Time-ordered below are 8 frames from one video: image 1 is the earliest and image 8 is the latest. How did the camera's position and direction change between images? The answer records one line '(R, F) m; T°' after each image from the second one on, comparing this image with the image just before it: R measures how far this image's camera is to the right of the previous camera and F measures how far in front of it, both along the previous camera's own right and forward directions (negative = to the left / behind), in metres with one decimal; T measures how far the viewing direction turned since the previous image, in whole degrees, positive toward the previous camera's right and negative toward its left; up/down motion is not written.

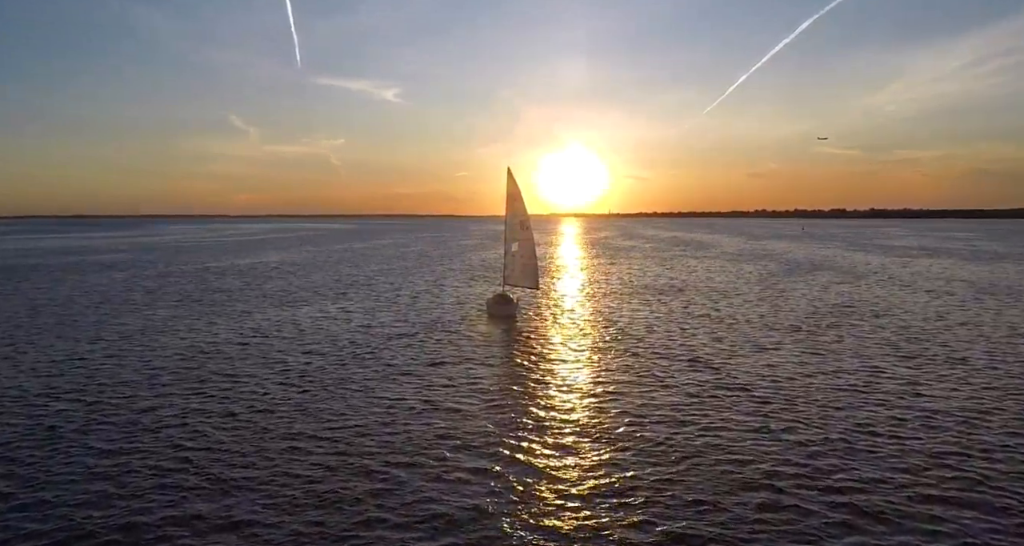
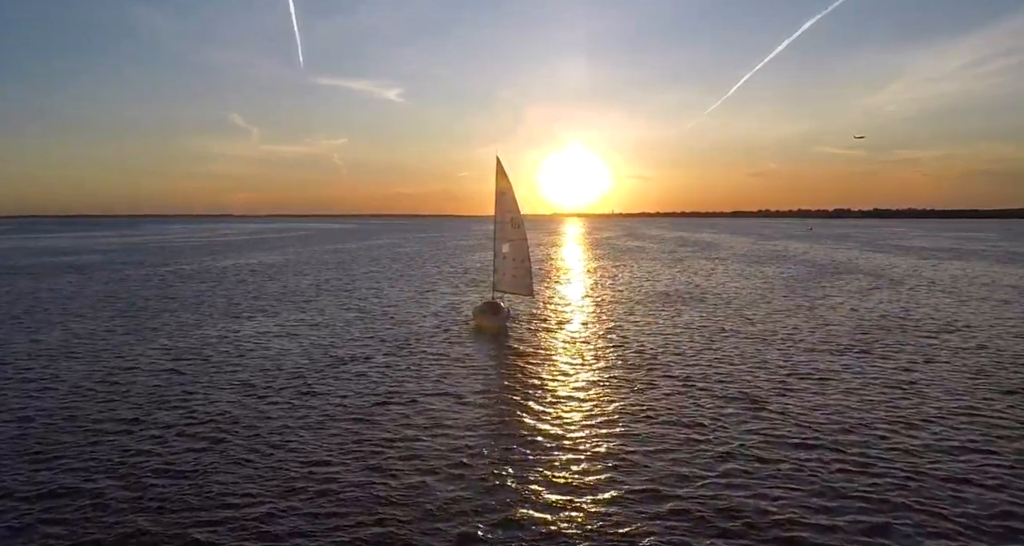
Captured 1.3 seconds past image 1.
(+0.6, +5.9) m; 0°
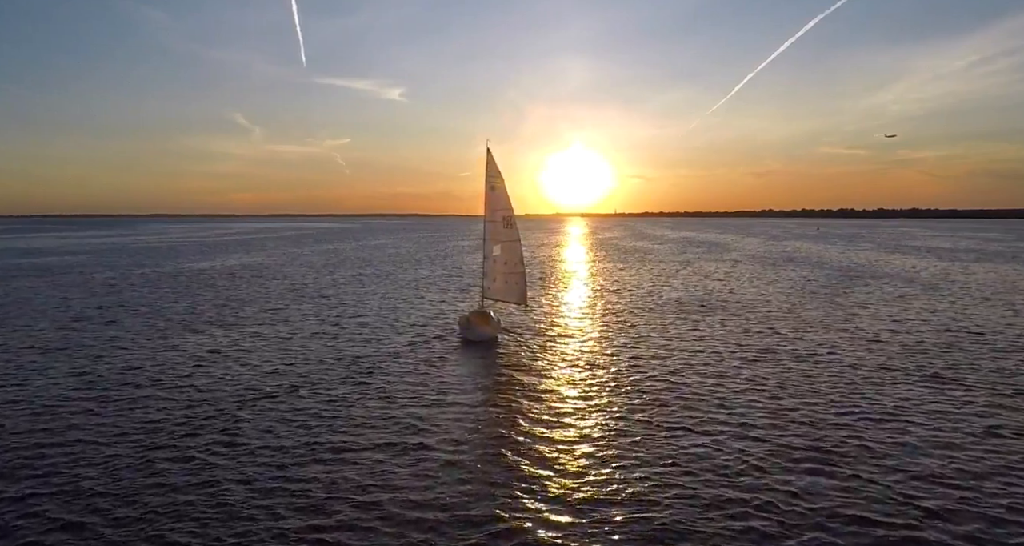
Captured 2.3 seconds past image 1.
(+0.5, +4.7) m; 0°
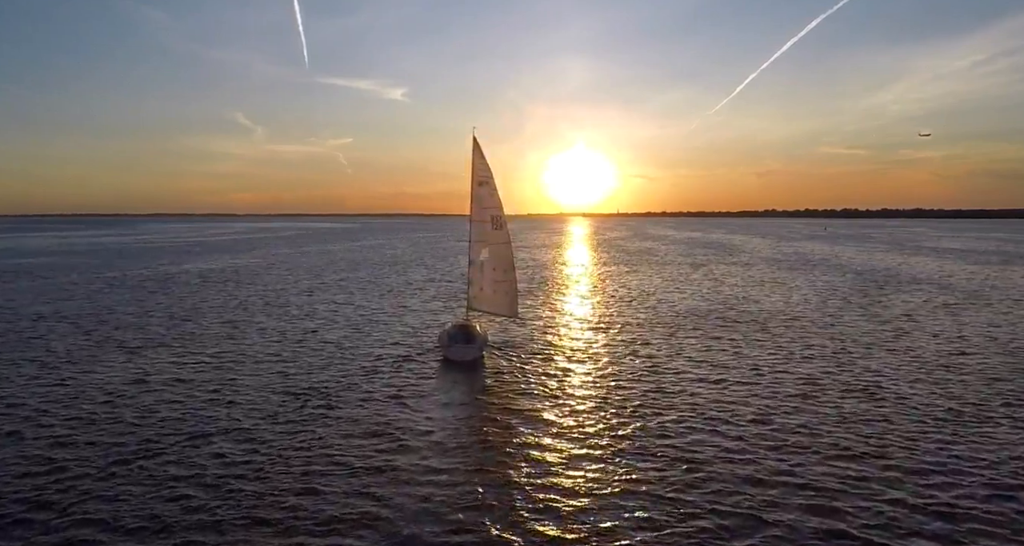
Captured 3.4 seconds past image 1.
(+0.5, +4.7) m; 0°
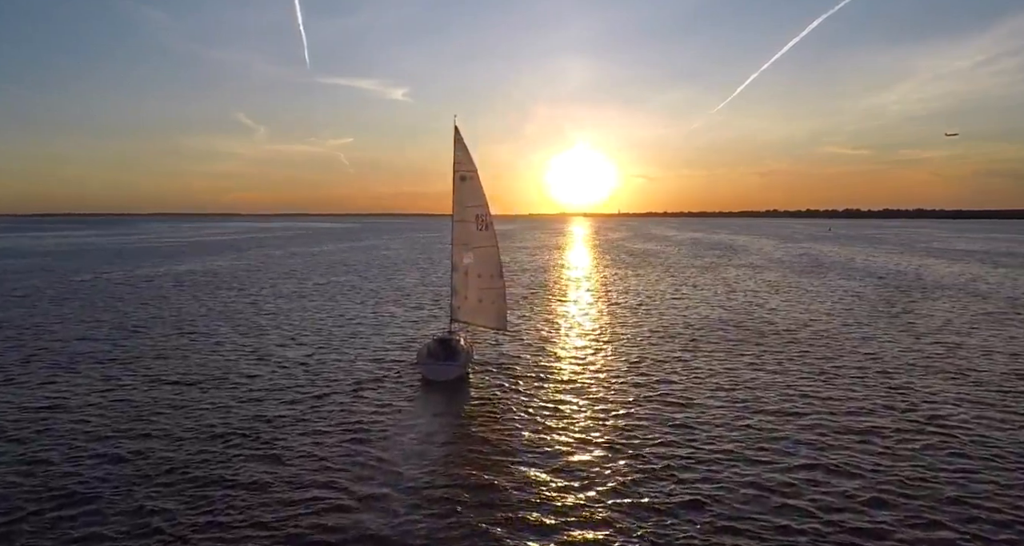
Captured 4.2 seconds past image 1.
(+0.5, +3.6) m; 0°
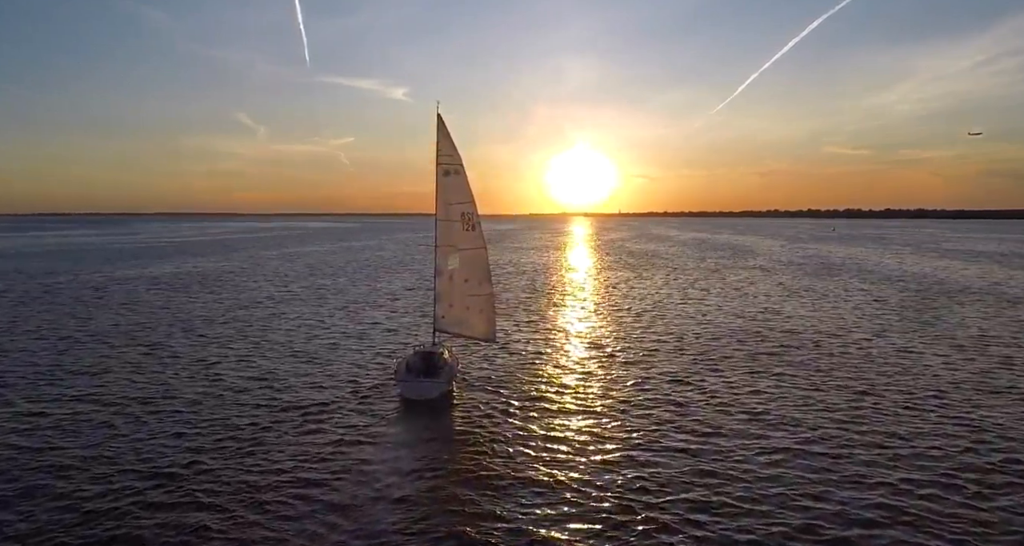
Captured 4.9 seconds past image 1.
(+0.3, +2.8) m; 0°
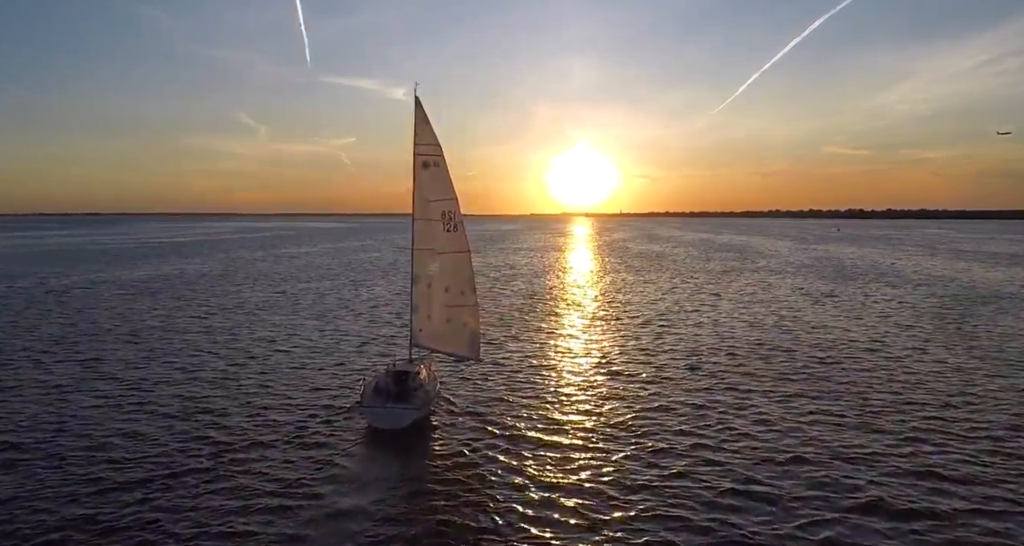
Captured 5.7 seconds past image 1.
(+0.3, +3.1) m; 0°
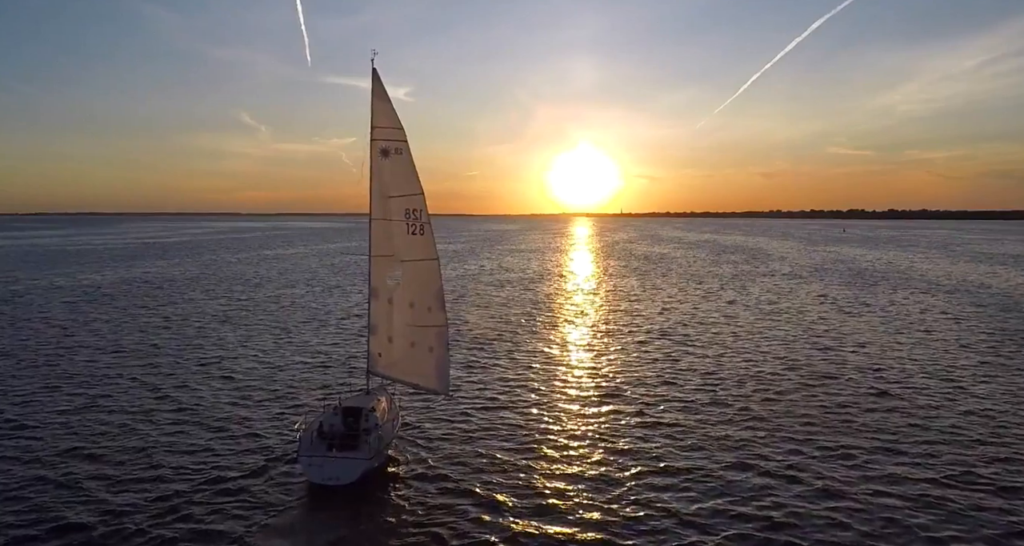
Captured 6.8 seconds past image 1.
(+0.4, +3.8) m; 0°
